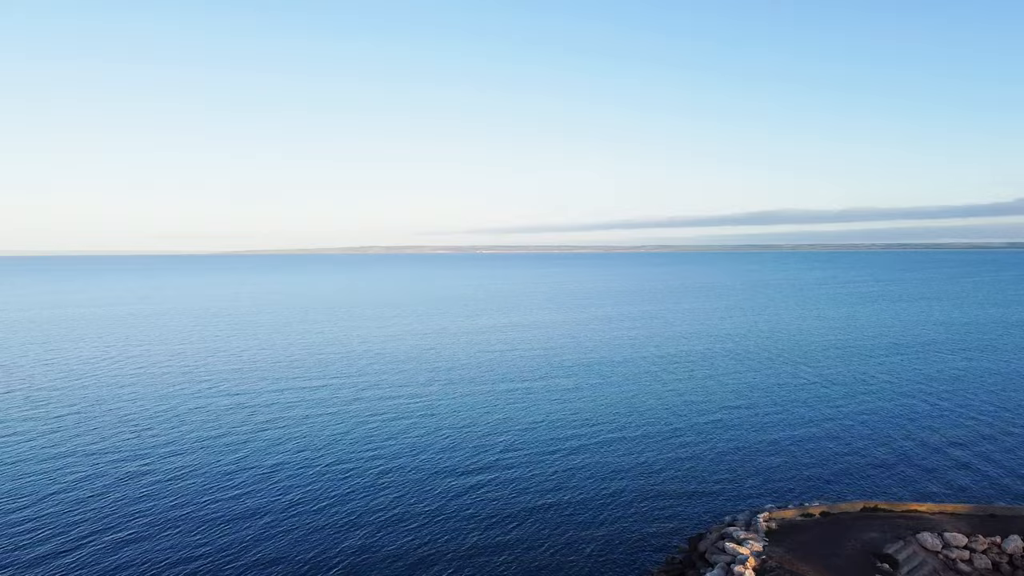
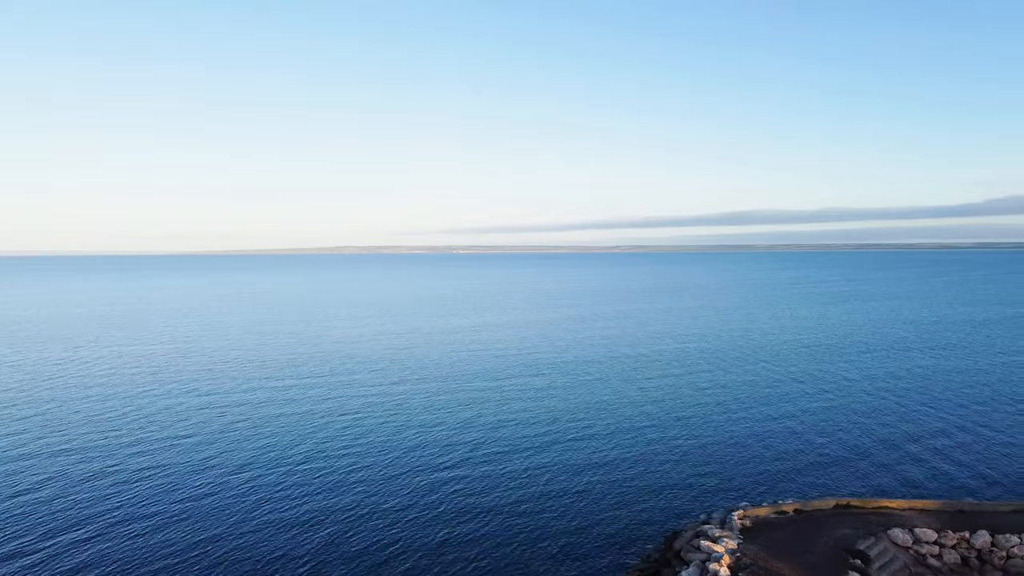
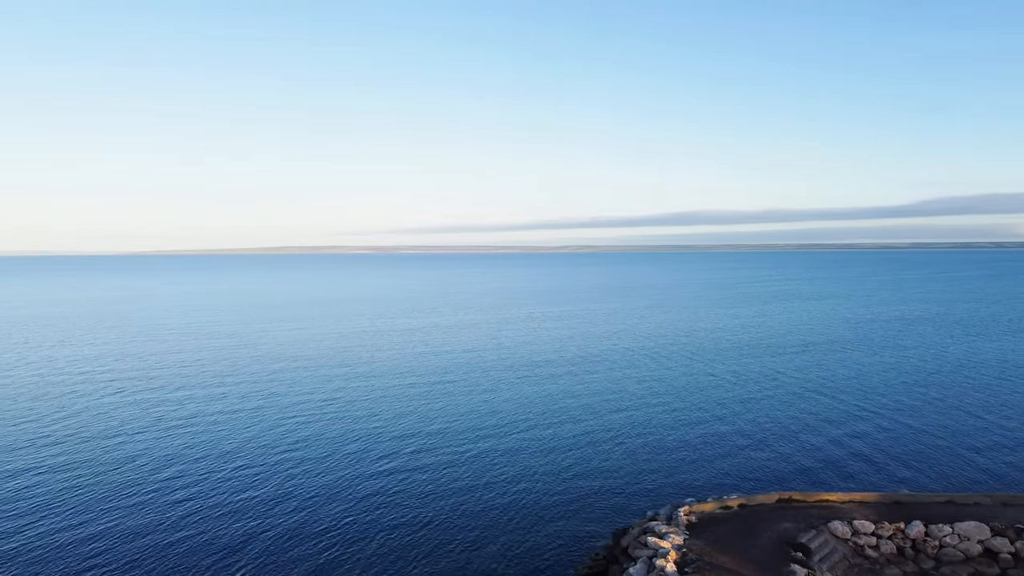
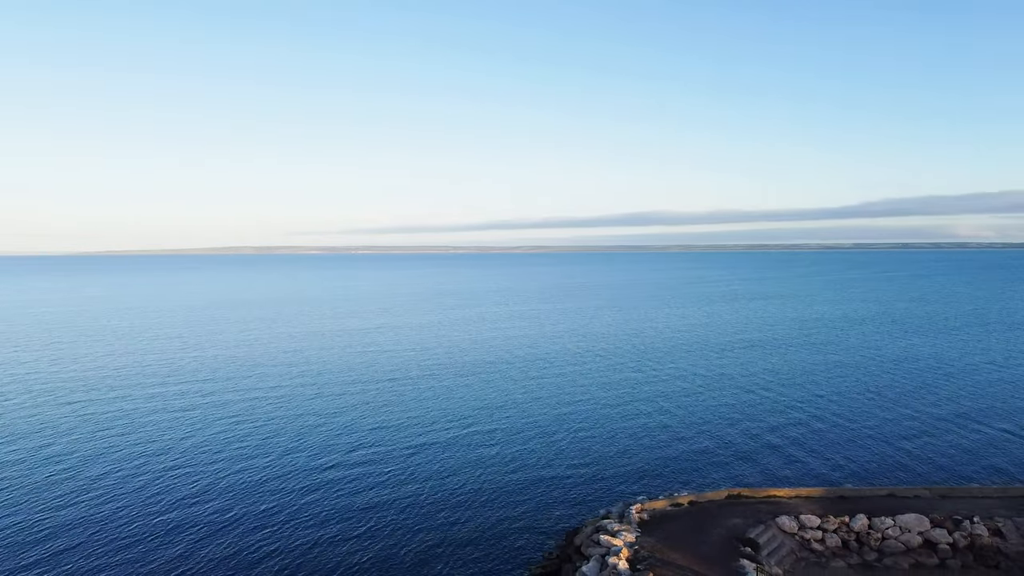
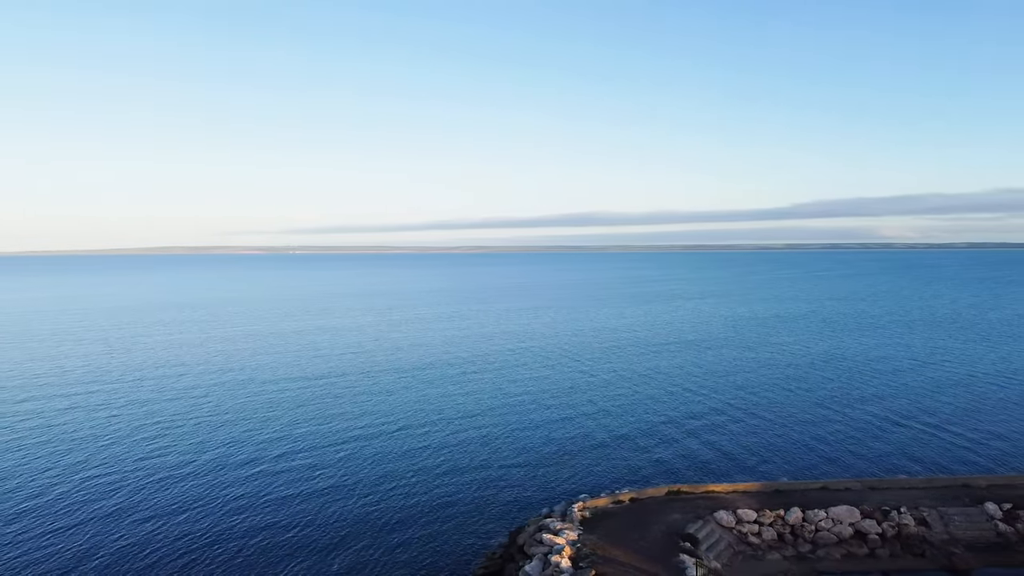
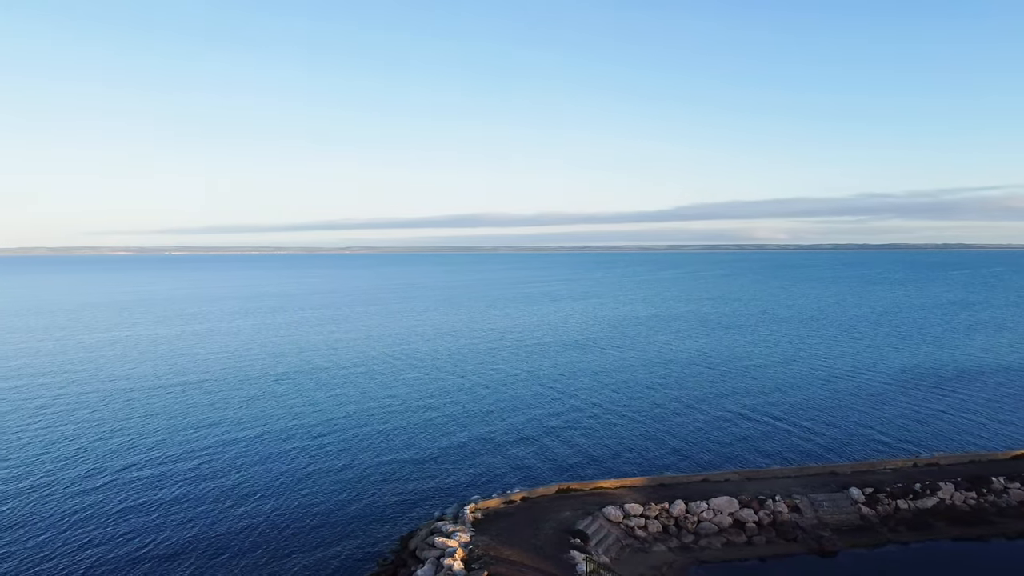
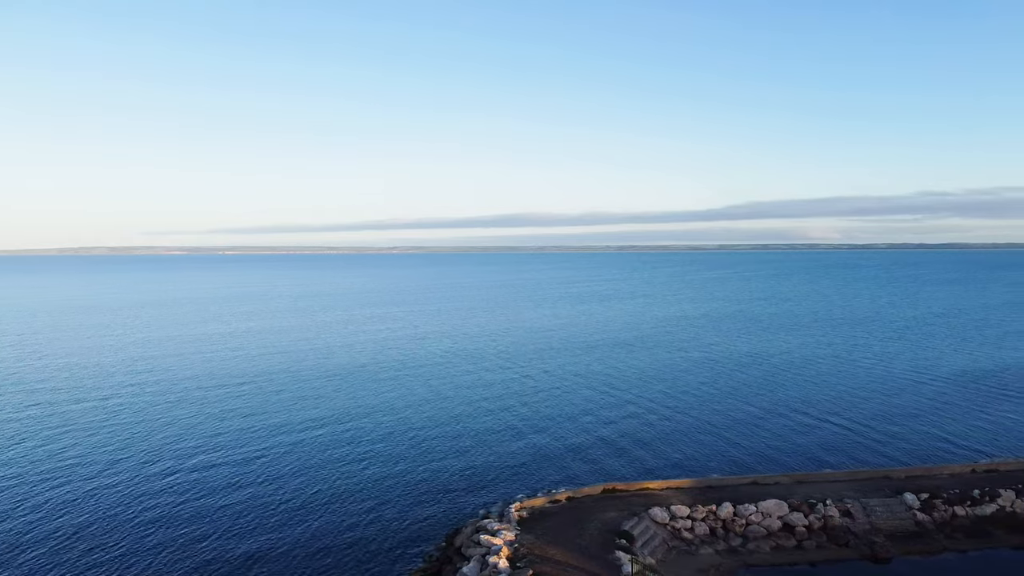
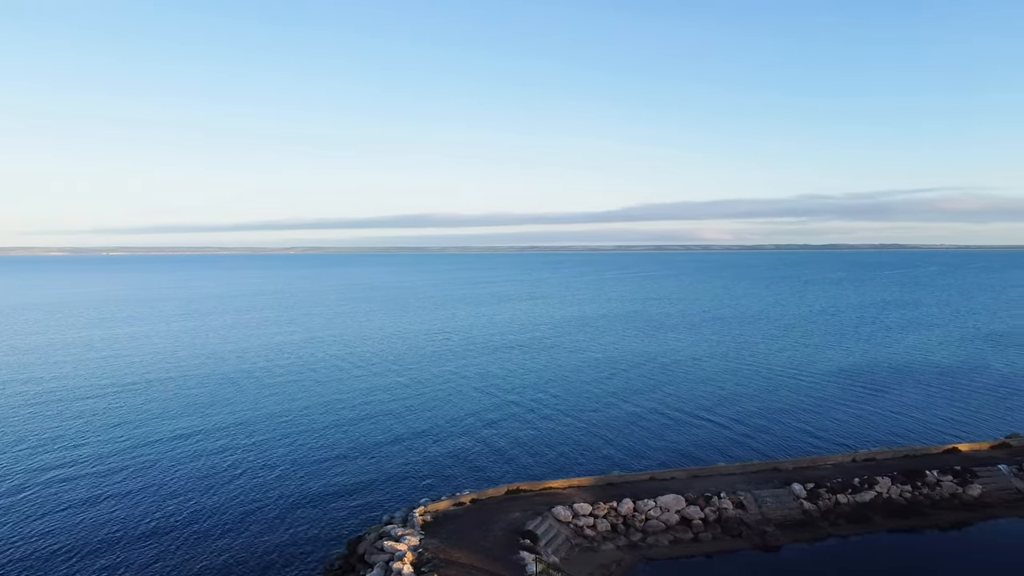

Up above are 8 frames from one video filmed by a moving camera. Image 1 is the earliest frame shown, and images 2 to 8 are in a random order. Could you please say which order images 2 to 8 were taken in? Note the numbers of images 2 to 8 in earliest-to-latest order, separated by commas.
2, 3, 4, 5, 7, 6, 8
